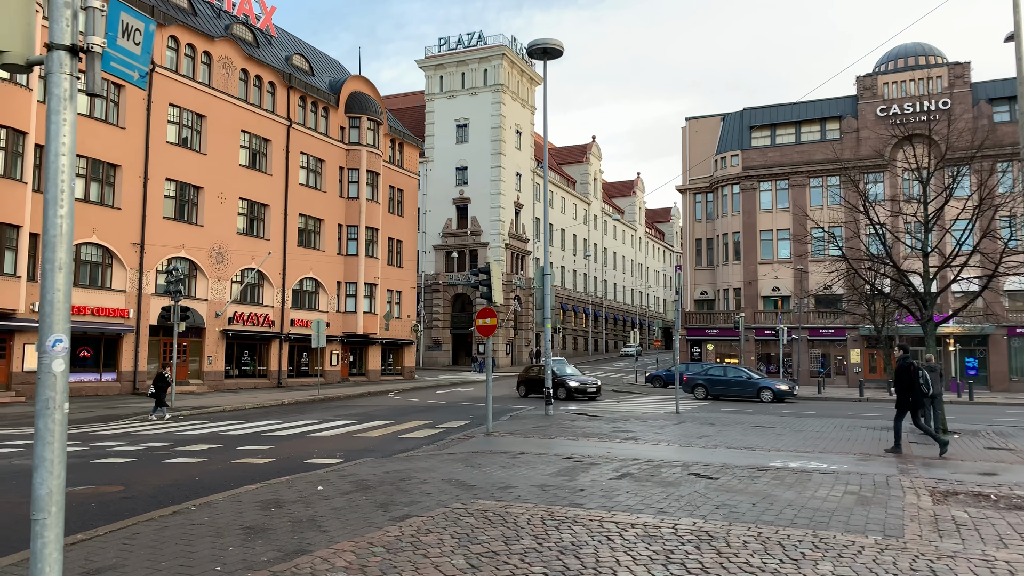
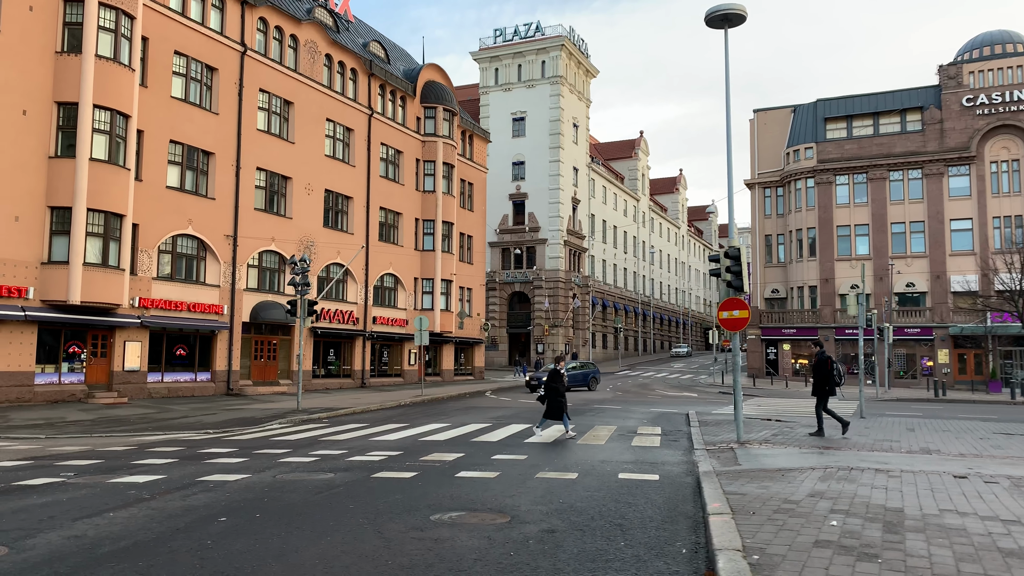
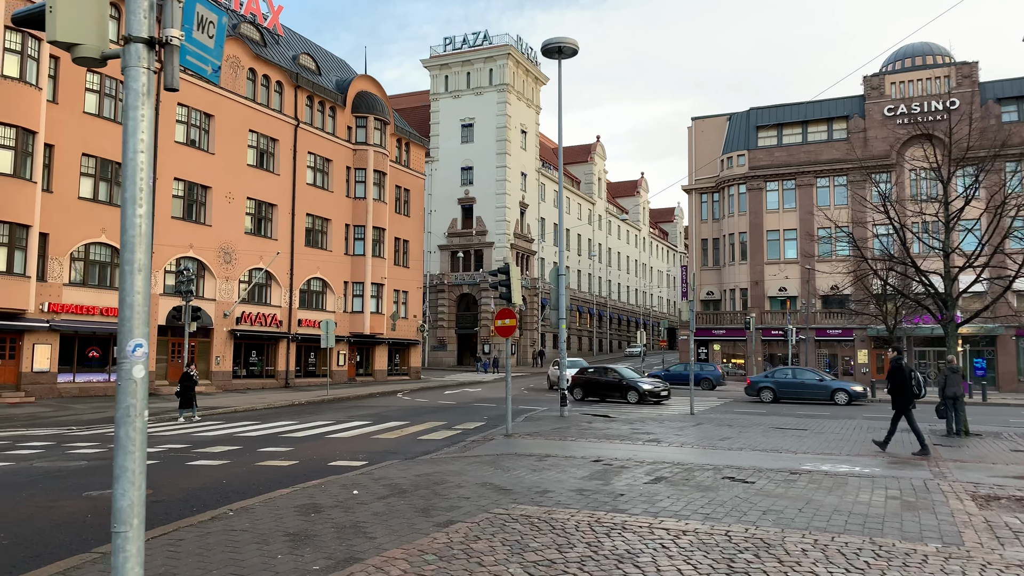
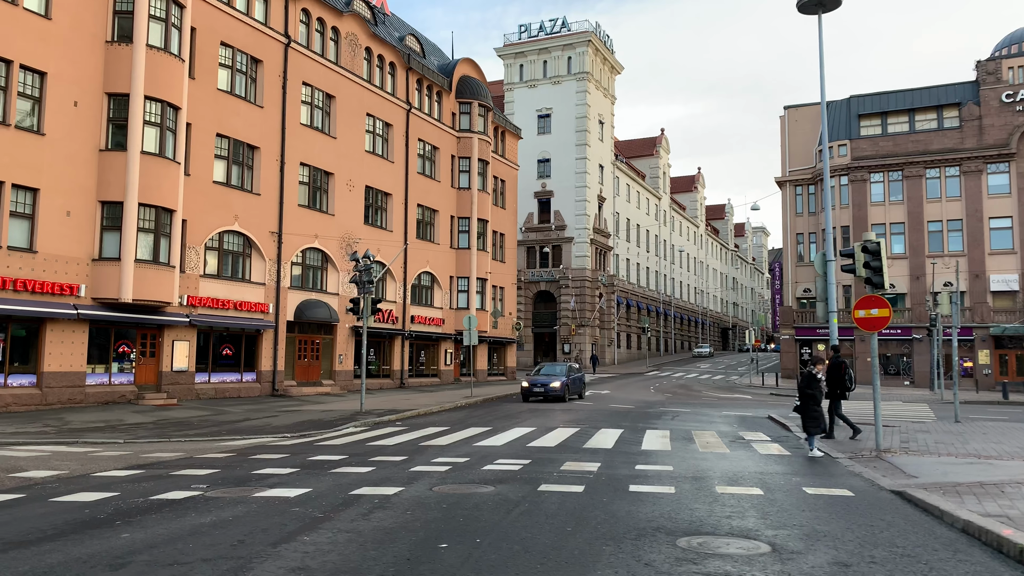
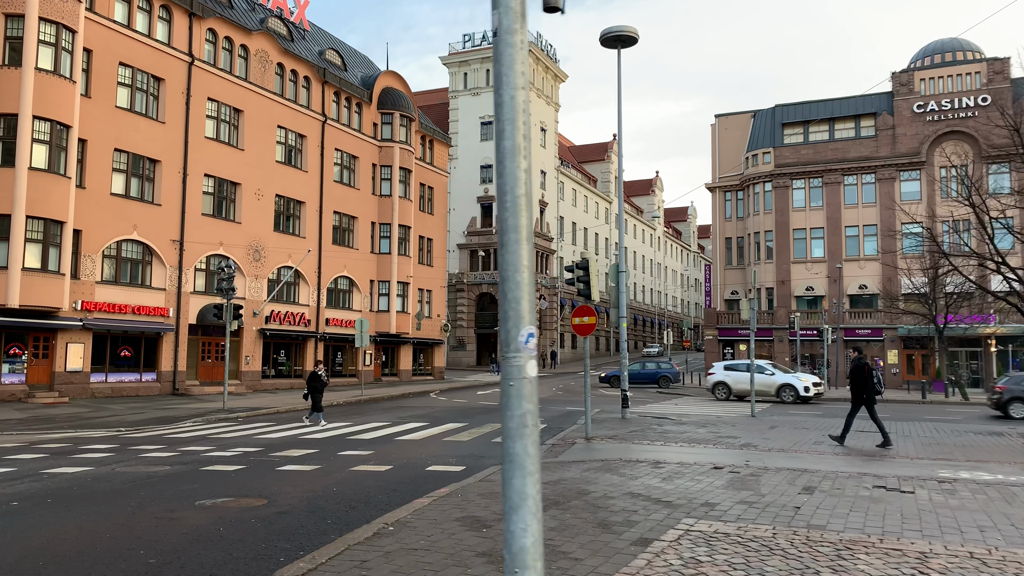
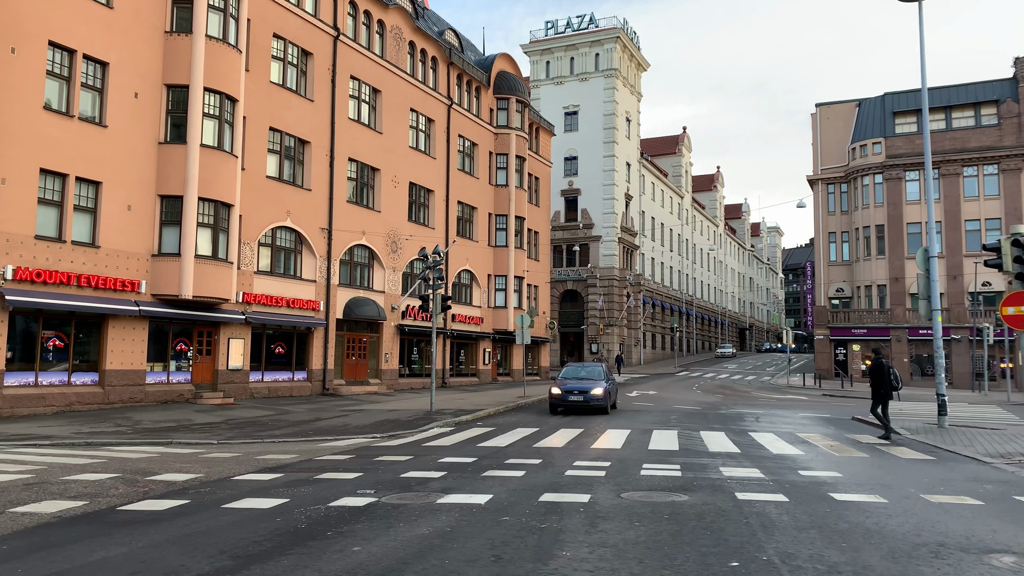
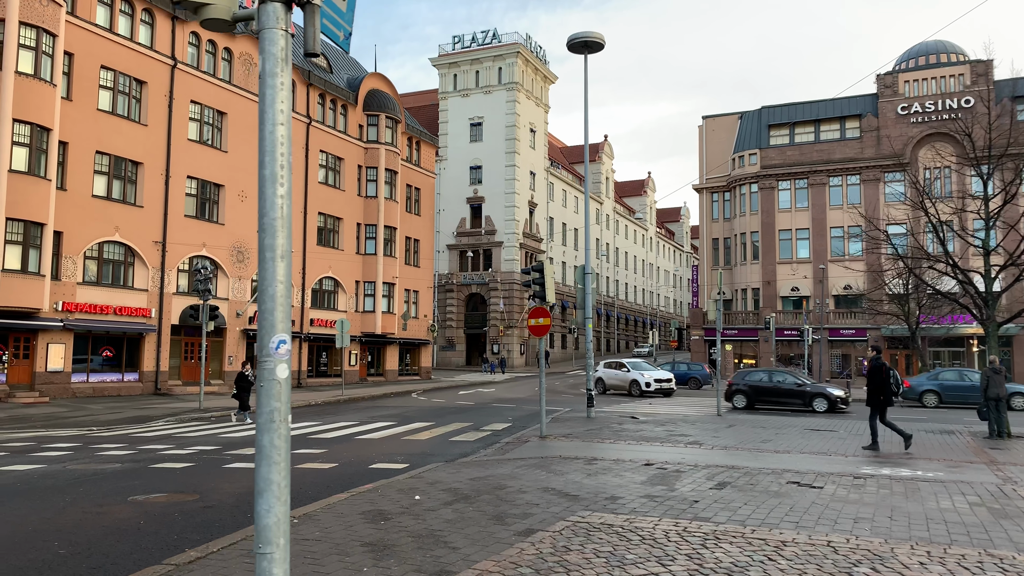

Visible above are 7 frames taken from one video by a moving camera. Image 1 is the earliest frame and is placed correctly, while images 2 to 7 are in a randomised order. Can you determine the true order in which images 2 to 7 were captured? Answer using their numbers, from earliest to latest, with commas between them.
3, 7, 5, 2, 4, 6
